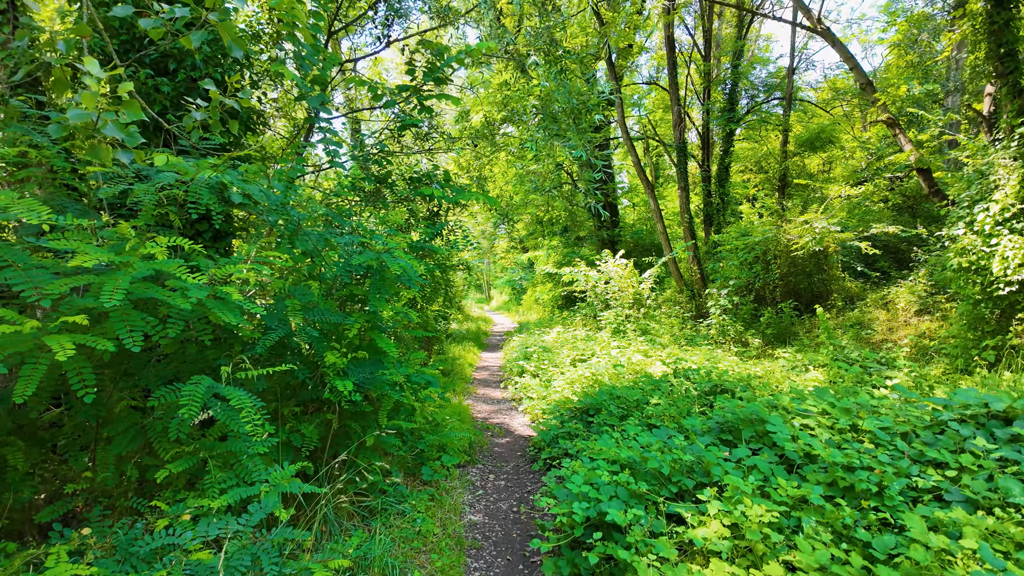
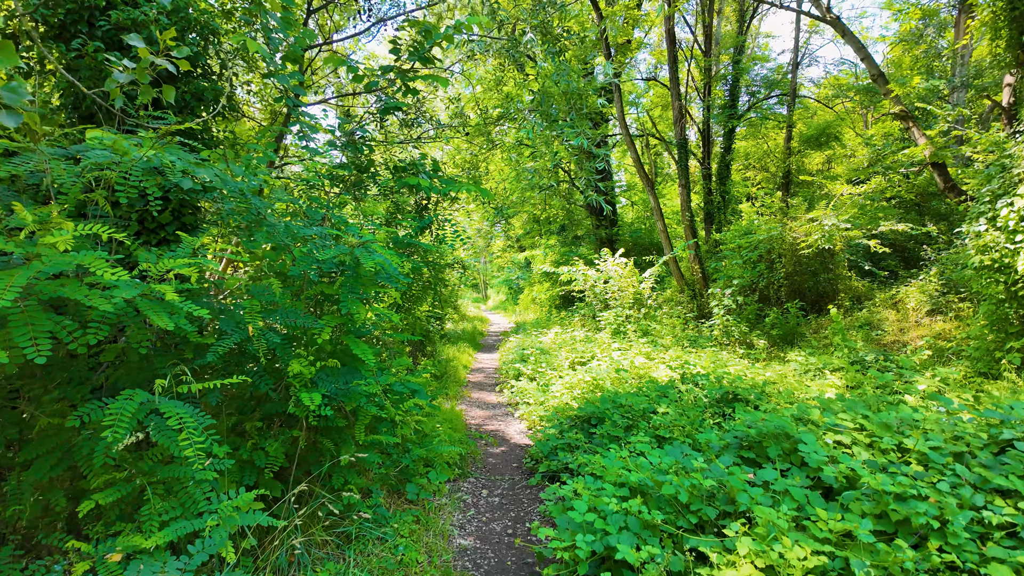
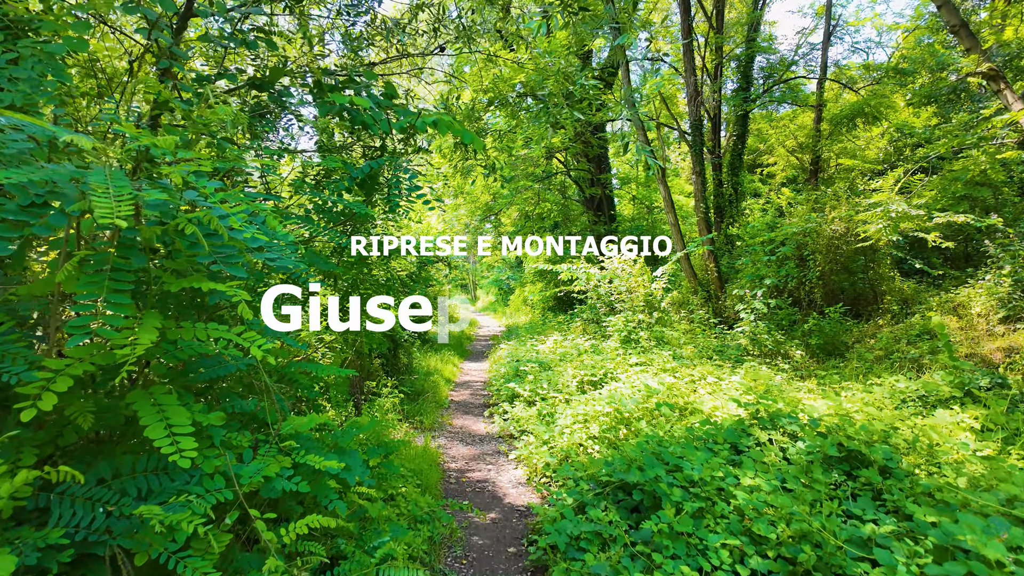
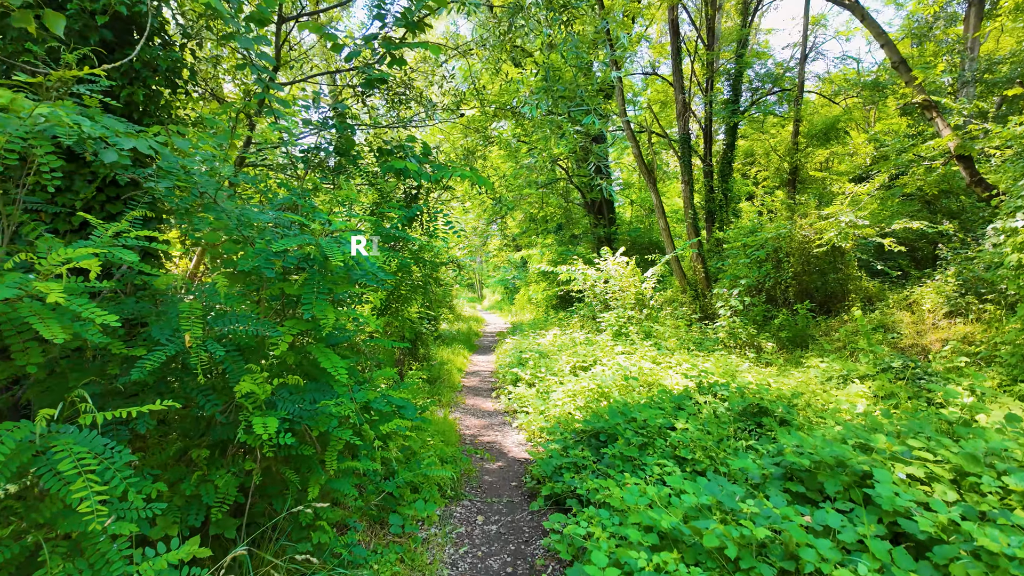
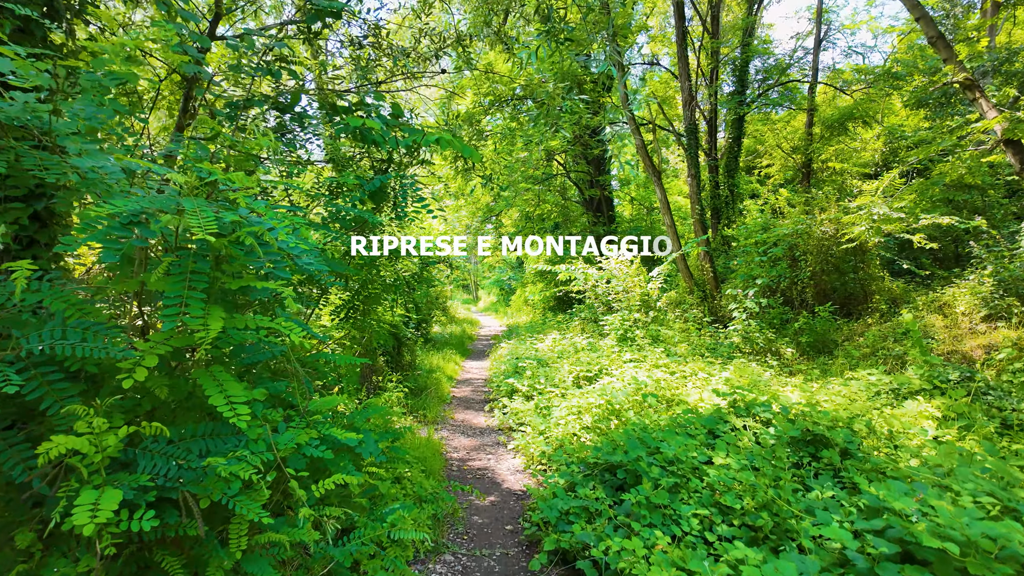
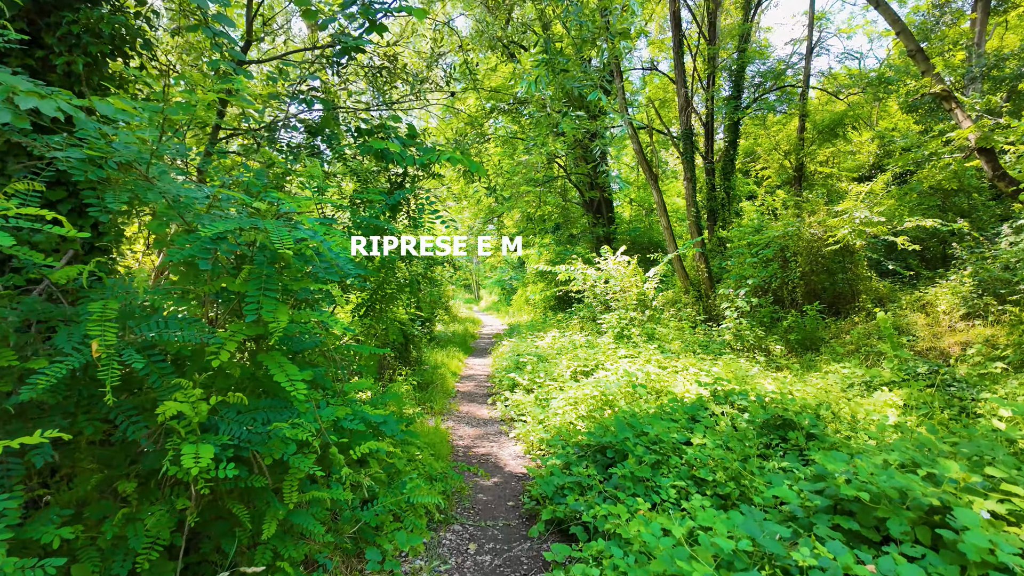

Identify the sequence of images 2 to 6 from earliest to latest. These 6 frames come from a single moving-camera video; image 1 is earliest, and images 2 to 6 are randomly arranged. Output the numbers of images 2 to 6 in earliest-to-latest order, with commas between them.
2, 4, 6, 5, 3
